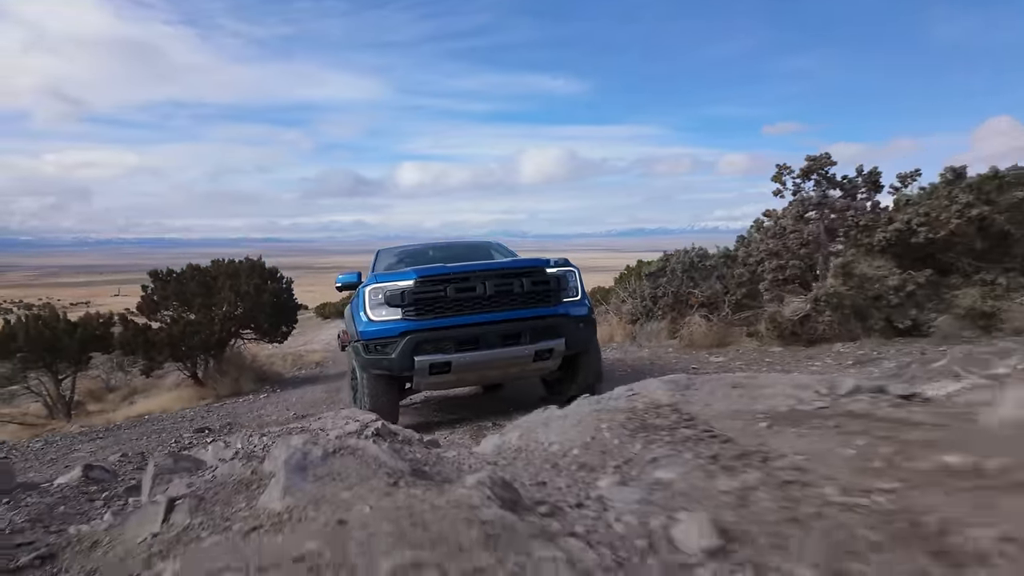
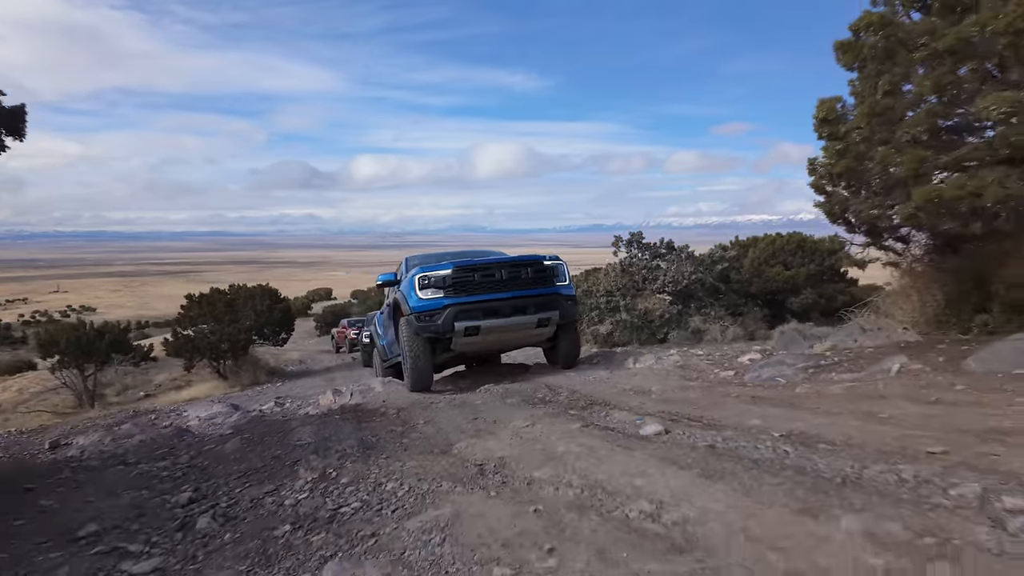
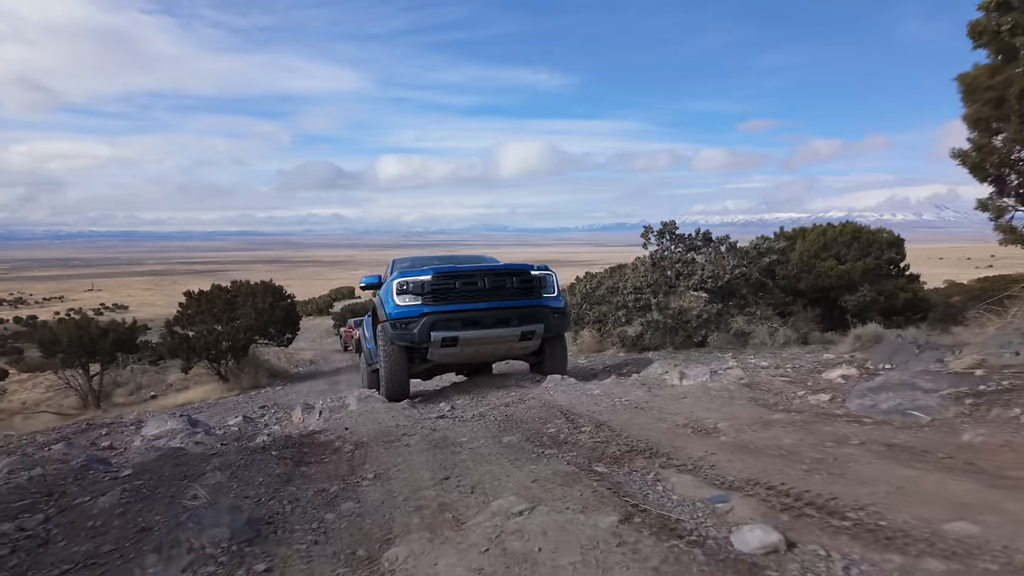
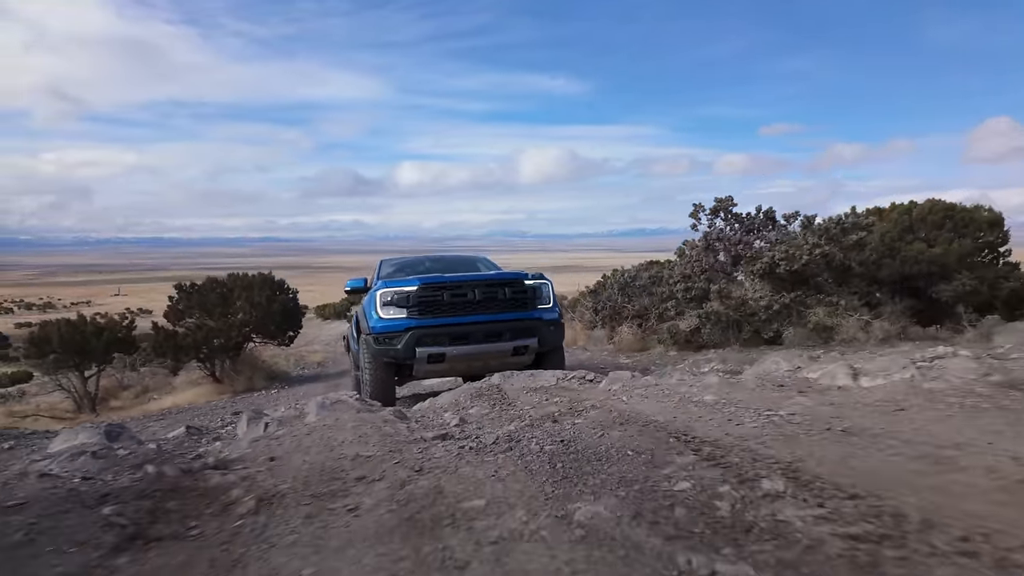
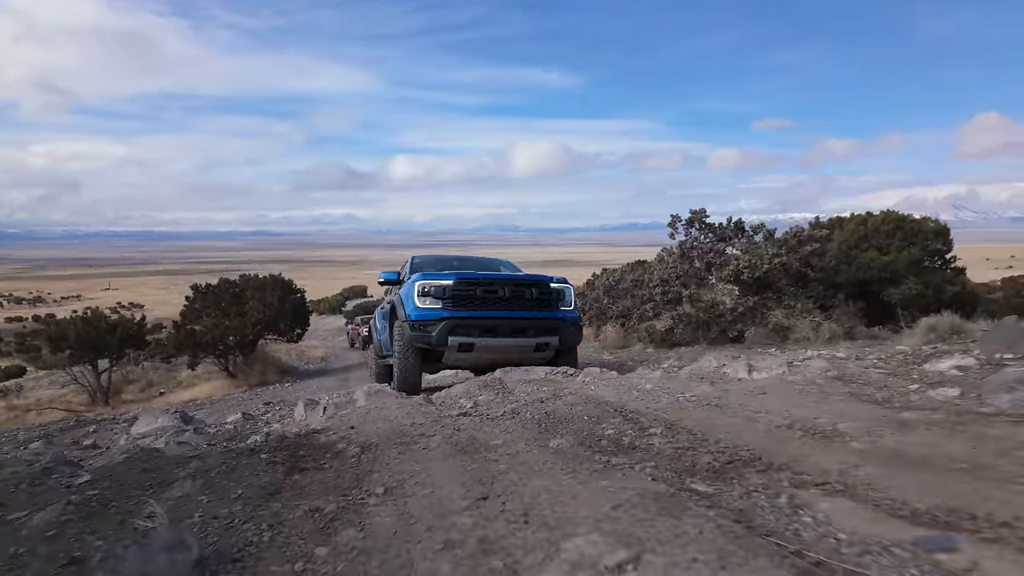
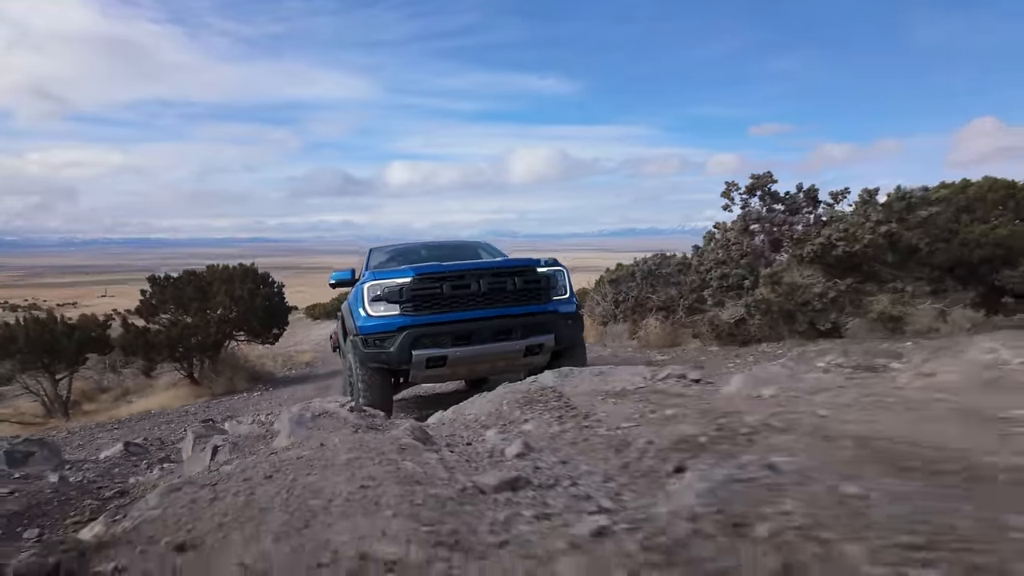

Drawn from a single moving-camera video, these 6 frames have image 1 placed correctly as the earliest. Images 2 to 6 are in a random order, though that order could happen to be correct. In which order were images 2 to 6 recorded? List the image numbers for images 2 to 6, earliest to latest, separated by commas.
6, 4, 5, 3, 2
